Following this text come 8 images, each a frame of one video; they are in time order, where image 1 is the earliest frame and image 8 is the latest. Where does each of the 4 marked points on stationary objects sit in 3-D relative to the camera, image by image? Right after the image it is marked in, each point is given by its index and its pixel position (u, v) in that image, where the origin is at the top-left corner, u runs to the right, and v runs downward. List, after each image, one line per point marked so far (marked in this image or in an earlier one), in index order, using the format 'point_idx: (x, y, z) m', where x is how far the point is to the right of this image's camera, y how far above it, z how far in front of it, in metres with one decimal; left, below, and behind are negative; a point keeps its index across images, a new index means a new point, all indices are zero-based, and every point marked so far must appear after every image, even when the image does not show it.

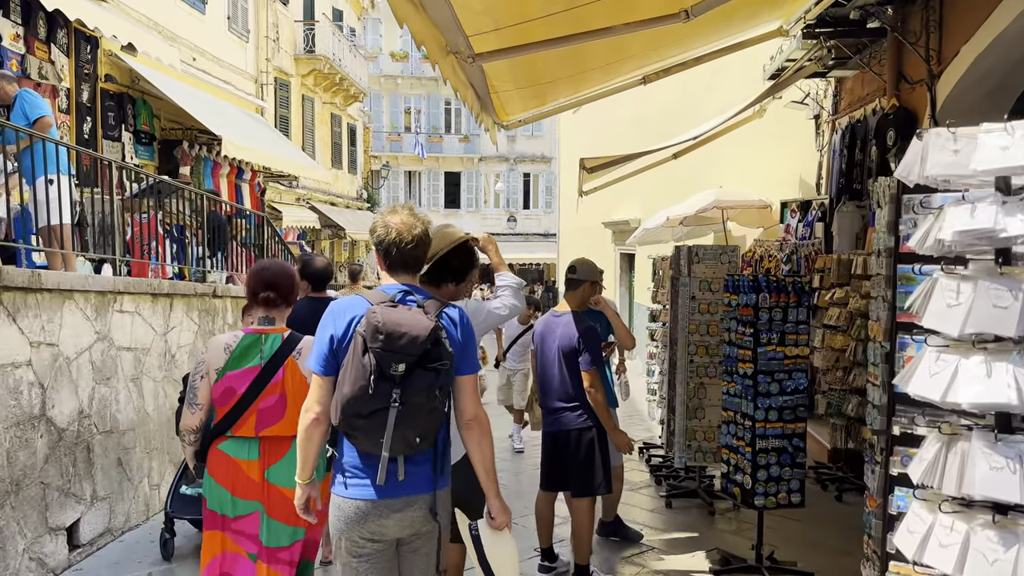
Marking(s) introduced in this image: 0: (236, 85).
0: (-4.8, +3.5, +13.6) m
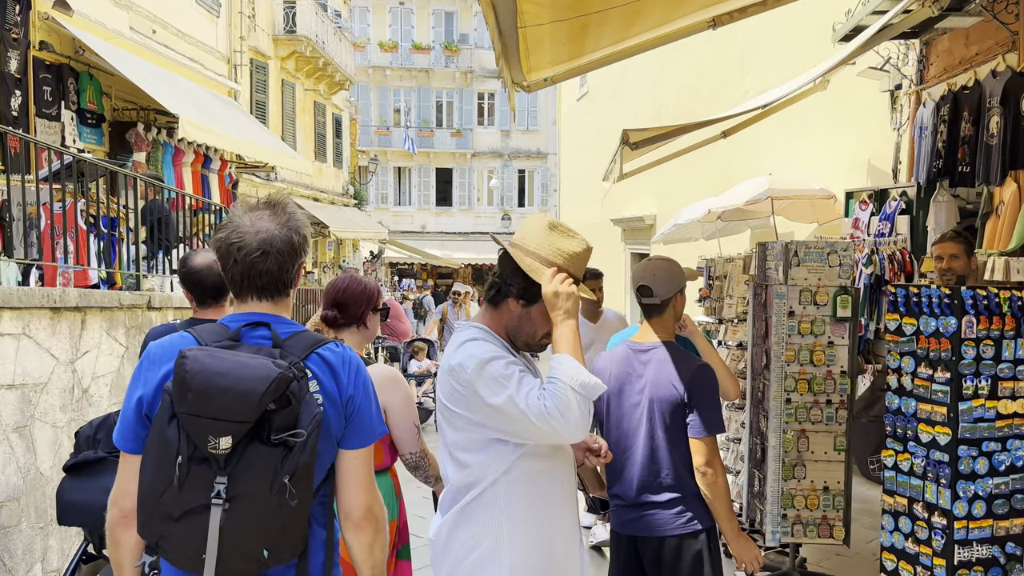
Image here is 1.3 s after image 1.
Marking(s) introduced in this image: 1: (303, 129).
0: (-4.7, +3.4, +12.1) m
1: (-4.6, +3.6, +17.5) m
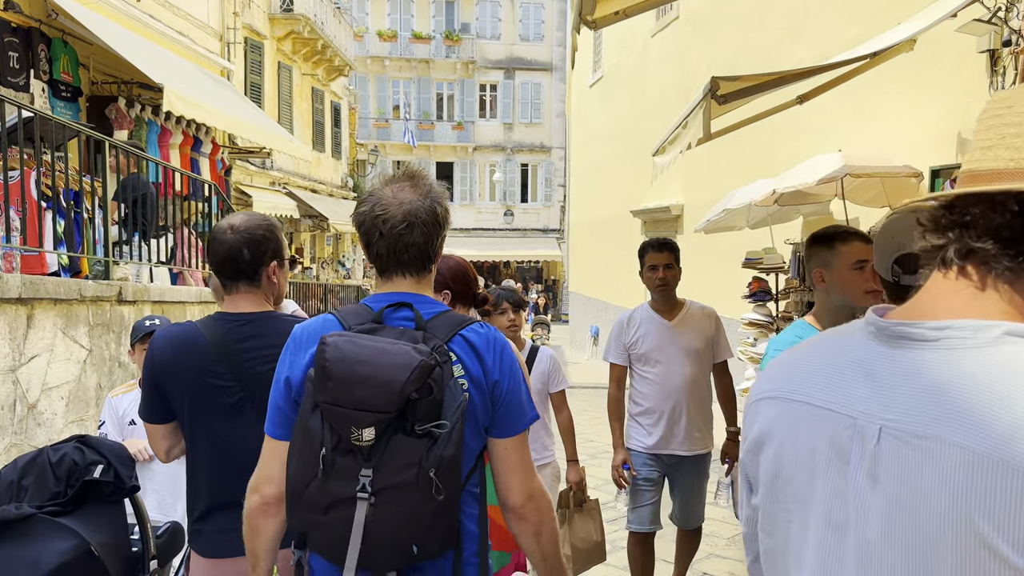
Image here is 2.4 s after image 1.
0: (-4.5, +3.5, +11.1) m
1: (-4.4, +3.6, +16.5) m
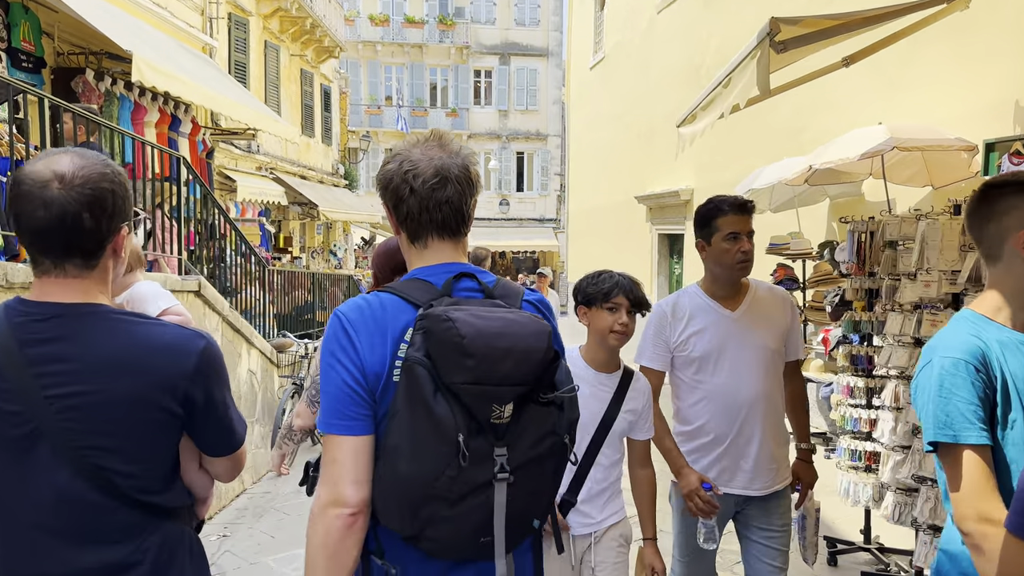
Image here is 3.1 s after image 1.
0: (-4.5, +3.6, +10.4) m
1: (-4.5, +3.8, +15.8) m
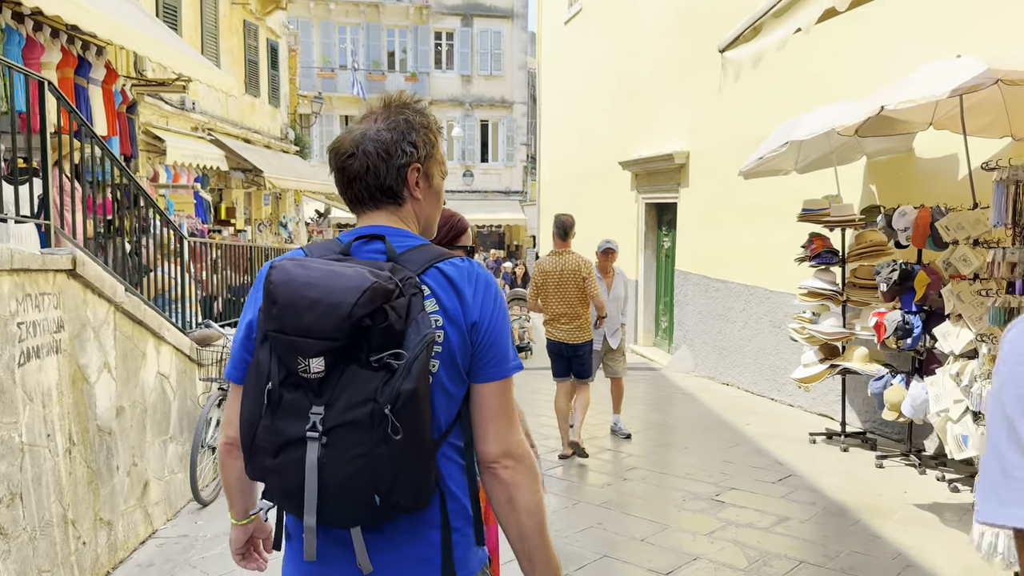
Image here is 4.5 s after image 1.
0: (-4.8, +3.9, +8.7) m
1: (-5.1, +4.2, +14.1) m
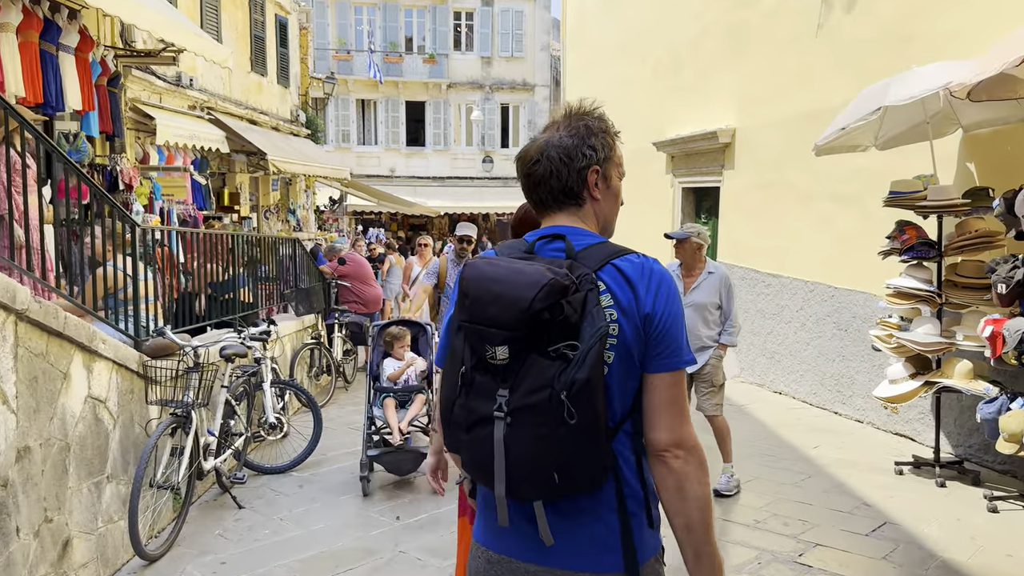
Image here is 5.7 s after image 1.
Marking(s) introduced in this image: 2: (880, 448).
0: (-4.5, +4.0, +7.8) m
1: (-4.7, +4.4, +13.2) m
2: (+2.6, -1.1, +5.6) m
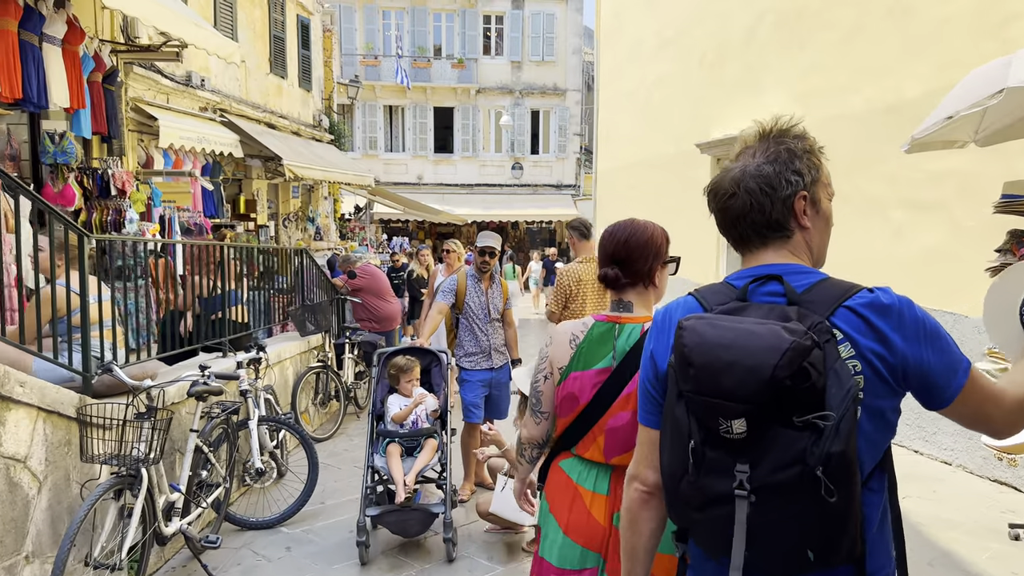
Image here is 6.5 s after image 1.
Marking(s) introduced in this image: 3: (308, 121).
0: (-4.2, +3.8, +7.2) m
1: (-4.2, +4.2, +12.6) m
2: (+2.8, -1.3, +4.6) m
3: (-4.1, +3.4, +16.0) m
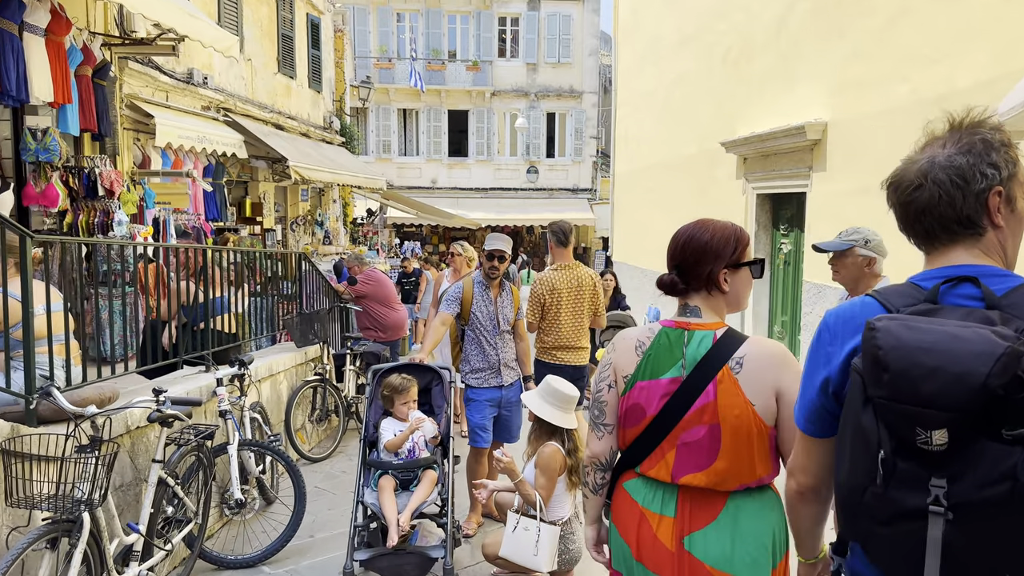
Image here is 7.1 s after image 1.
0: (-4.1, +3.8, +6.8) m
1: (-4.0, +4.1, +12.2) m
2: (+2.8, -1.3, +4.1) m
3: (-3.8, +3.3, +15.6) m
